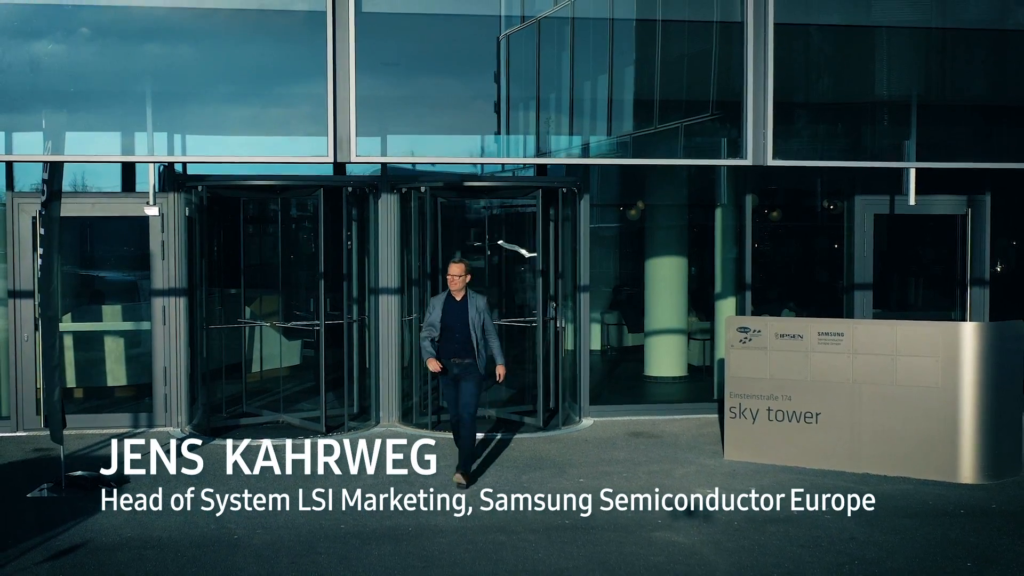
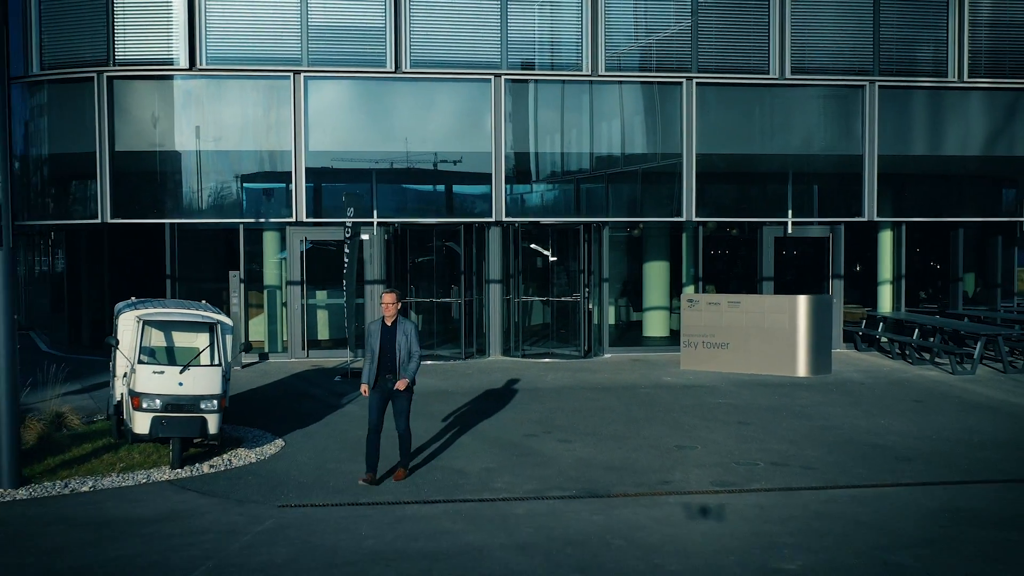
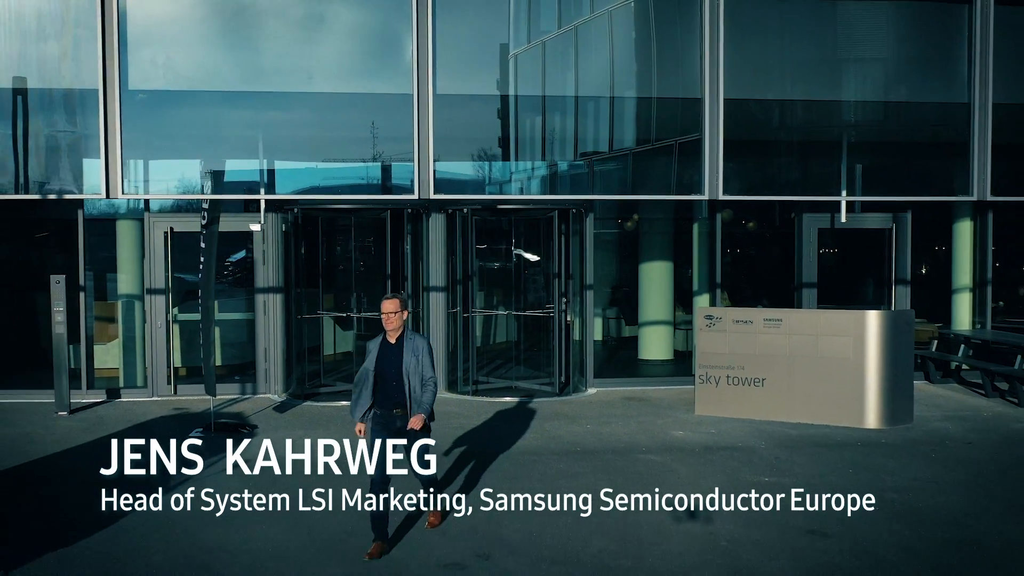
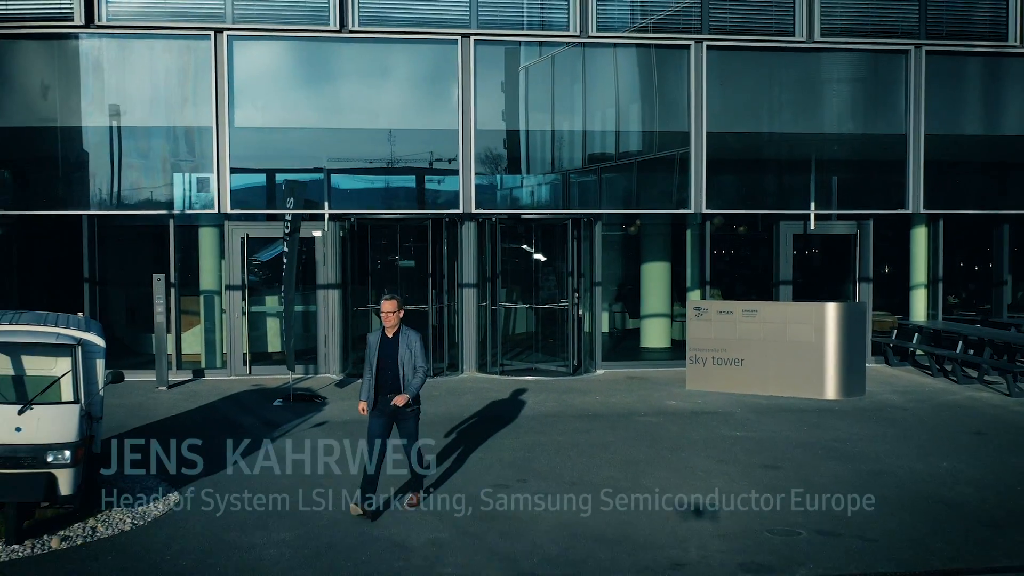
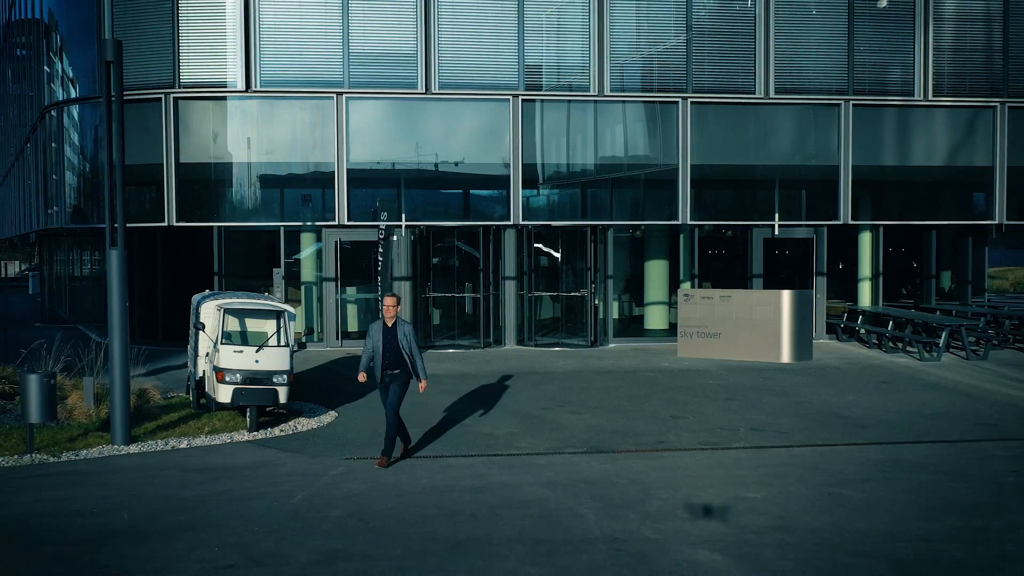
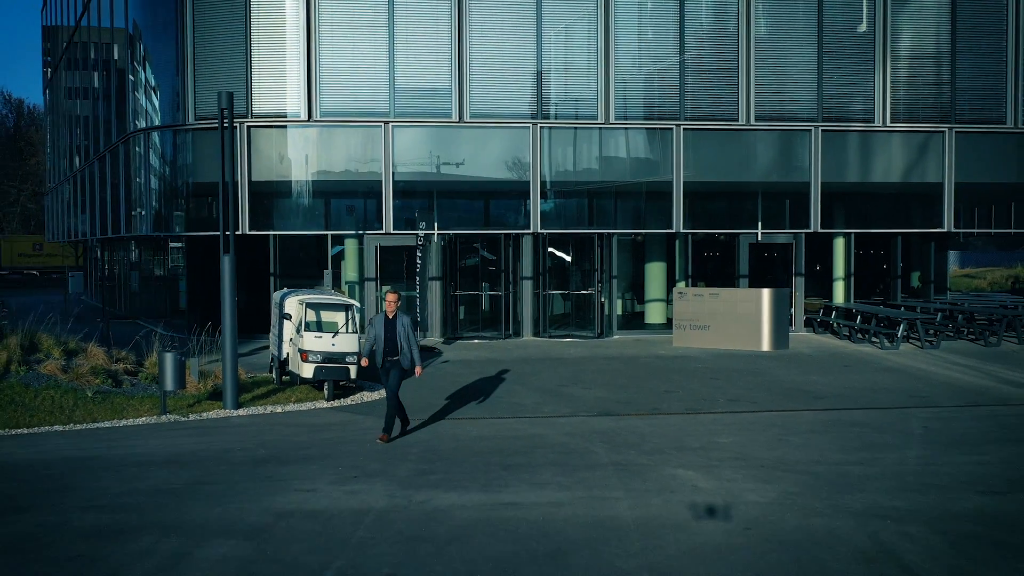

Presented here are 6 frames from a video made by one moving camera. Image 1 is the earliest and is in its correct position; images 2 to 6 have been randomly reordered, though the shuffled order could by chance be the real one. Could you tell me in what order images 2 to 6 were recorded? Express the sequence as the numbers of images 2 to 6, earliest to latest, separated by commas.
3, 4, 2, 5, 6
